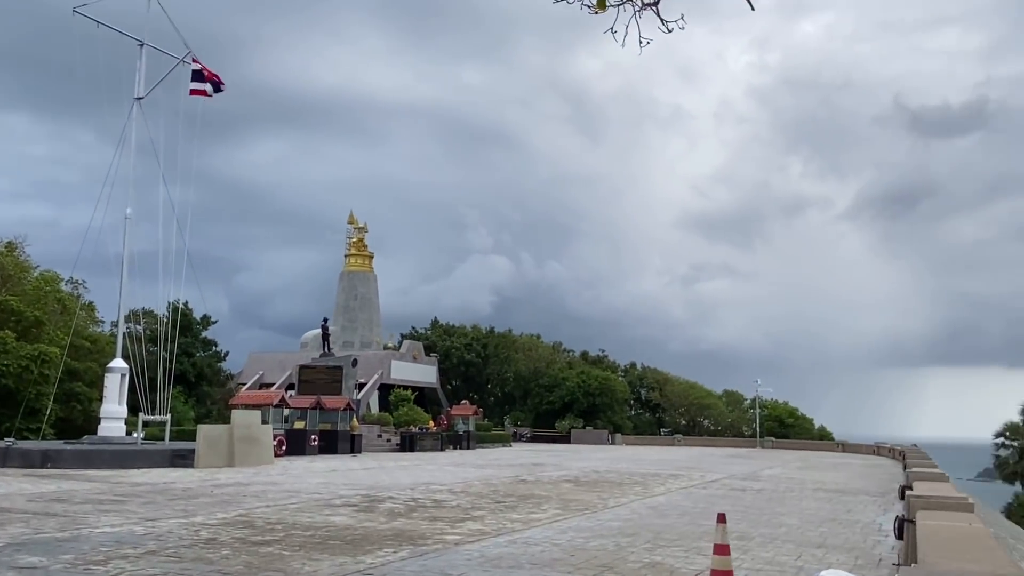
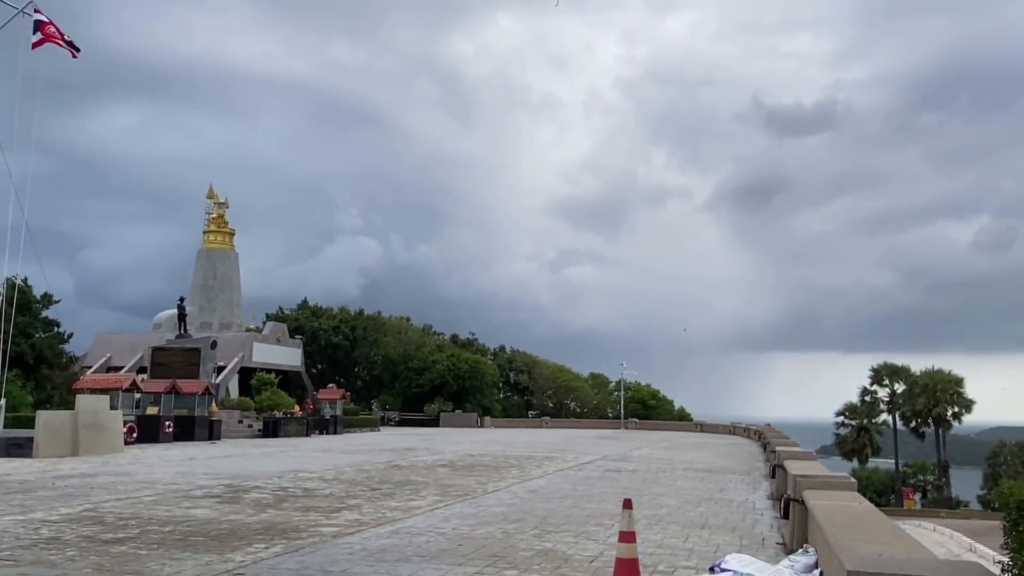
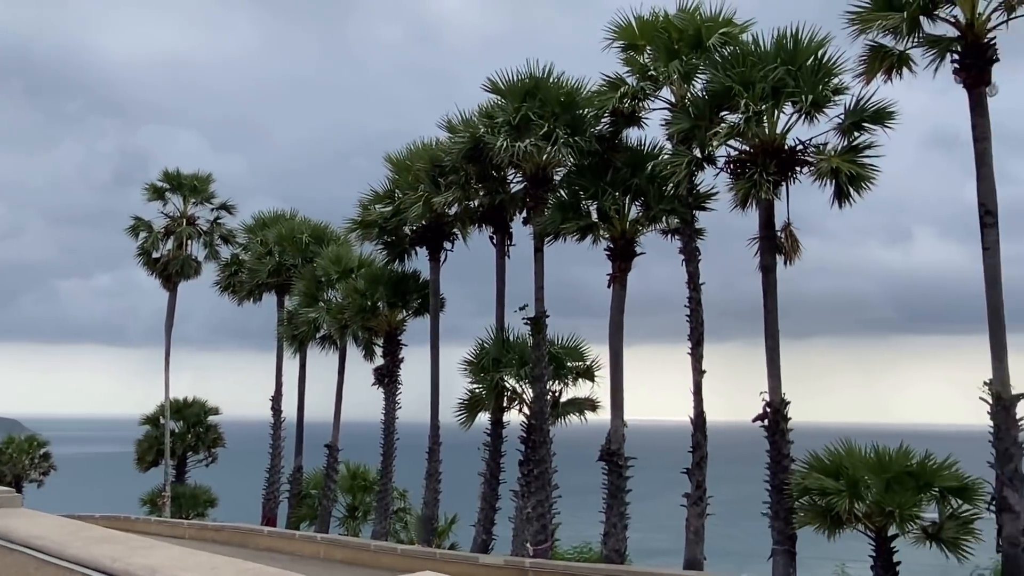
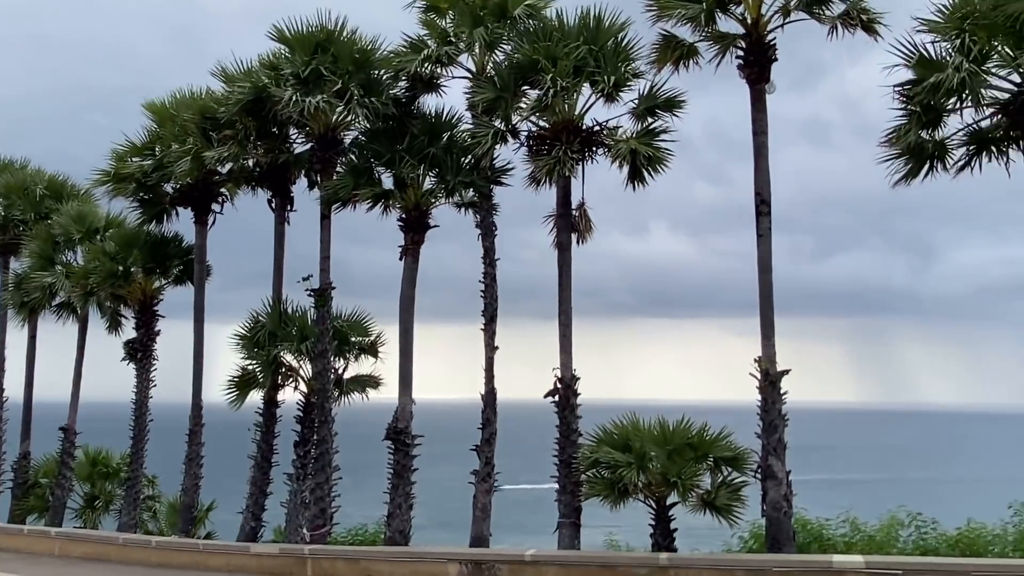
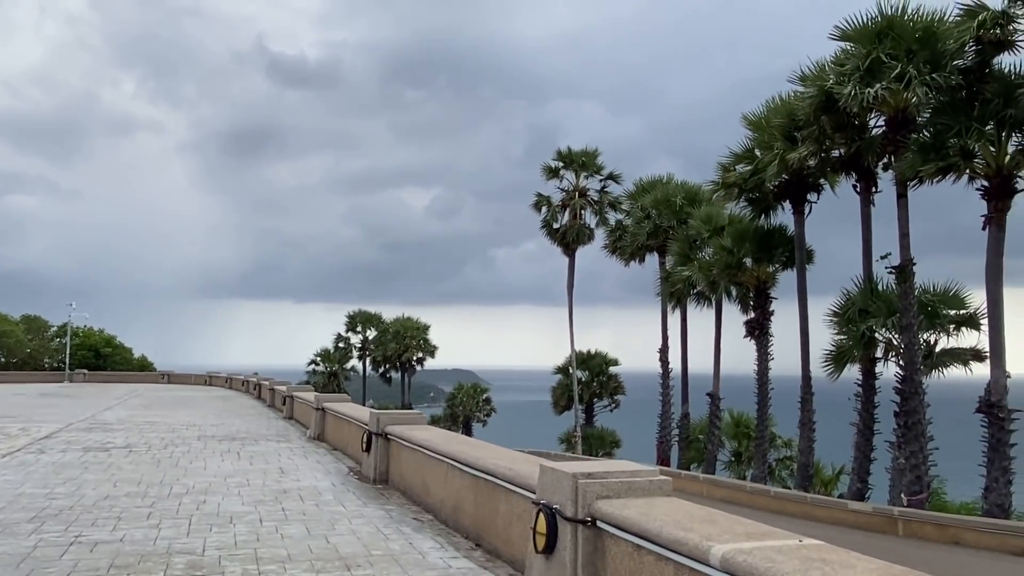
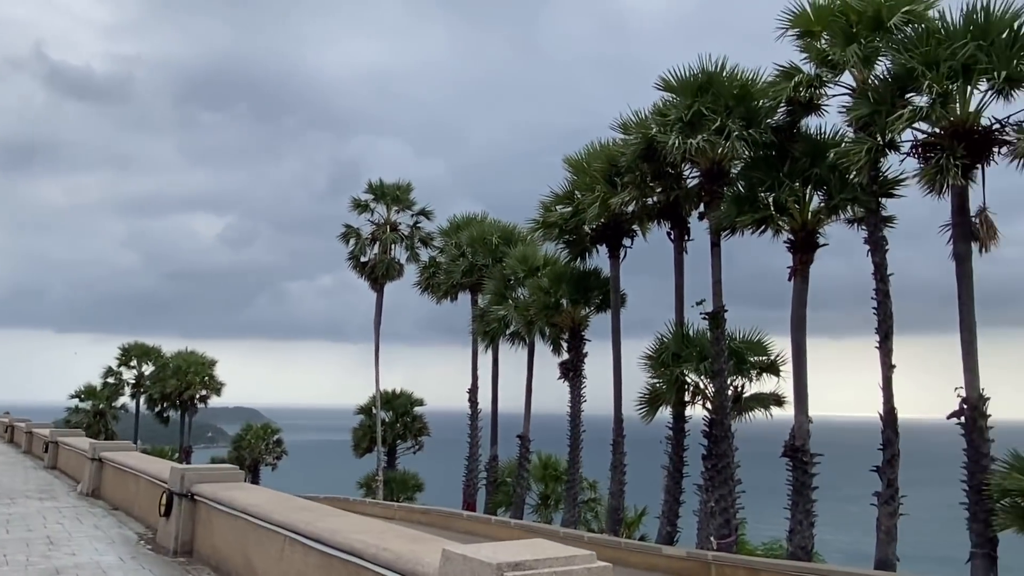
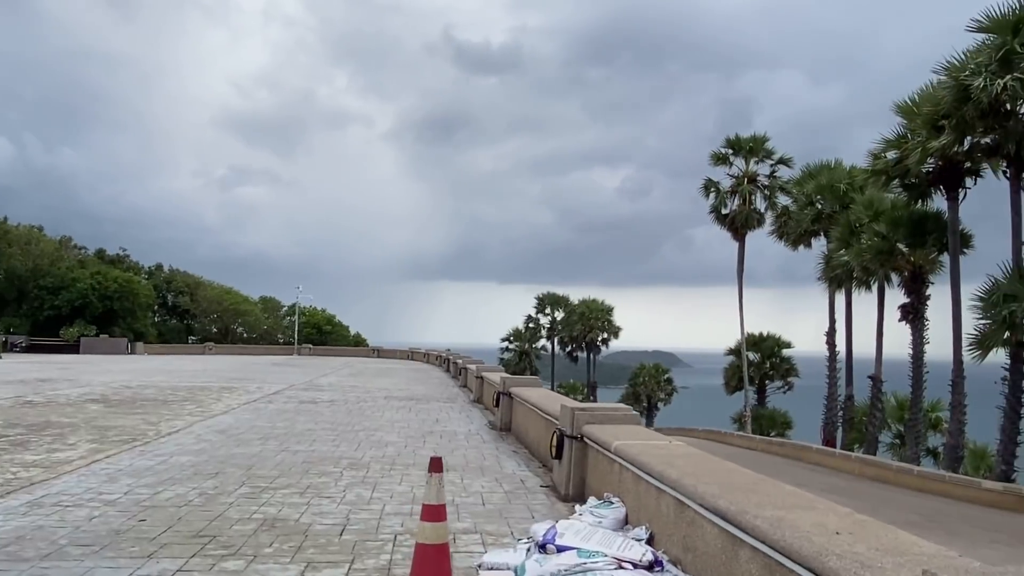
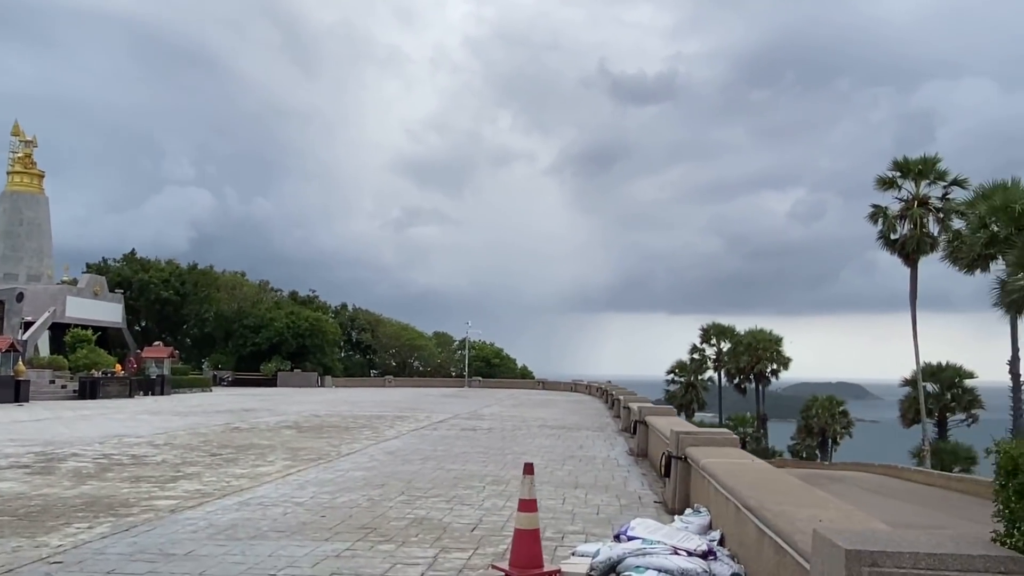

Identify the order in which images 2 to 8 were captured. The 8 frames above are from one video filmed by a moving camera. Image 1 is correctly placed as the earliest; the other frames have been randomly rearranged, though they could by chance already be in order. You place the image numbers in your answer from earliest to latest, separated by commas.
2, 8, 7, 5, 6, 3, 4
